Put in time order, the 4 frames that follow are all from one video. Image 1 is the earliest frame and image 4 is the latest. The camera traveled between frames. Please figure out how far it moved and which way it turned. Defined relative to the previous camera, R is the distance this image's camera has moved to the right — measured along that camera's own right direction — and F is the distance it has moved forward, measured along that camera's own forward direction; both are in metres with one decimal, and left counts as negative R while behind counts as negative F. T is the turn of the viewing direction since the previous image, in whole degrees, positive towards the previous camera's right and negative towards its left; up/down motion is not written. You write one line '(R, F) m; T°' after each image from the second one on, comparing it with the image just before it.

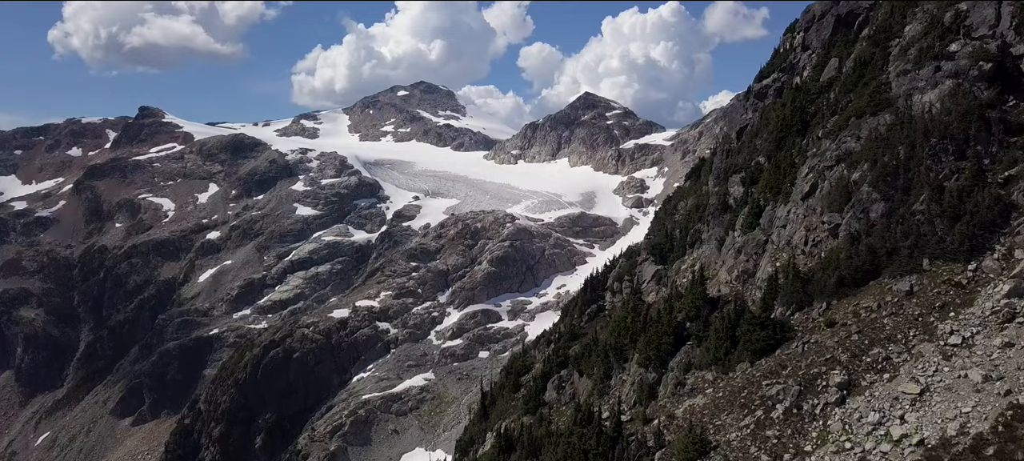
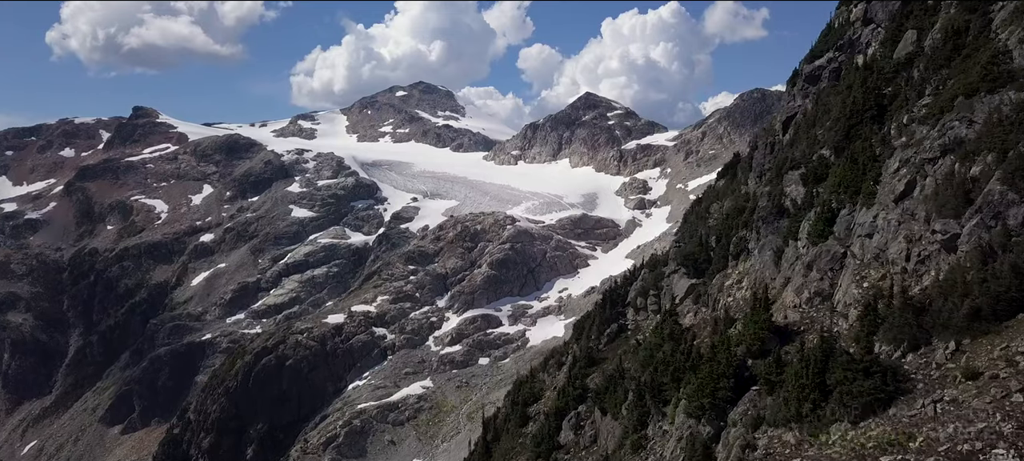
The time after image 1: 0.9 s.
(-0.2, +4.4) m; 0°
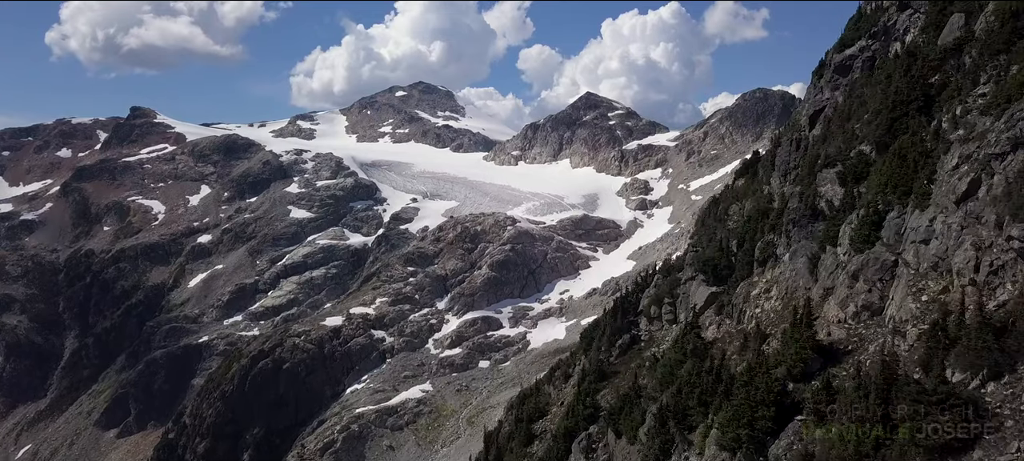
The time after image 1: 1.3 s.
(-0.1, +1.9) m; 0°
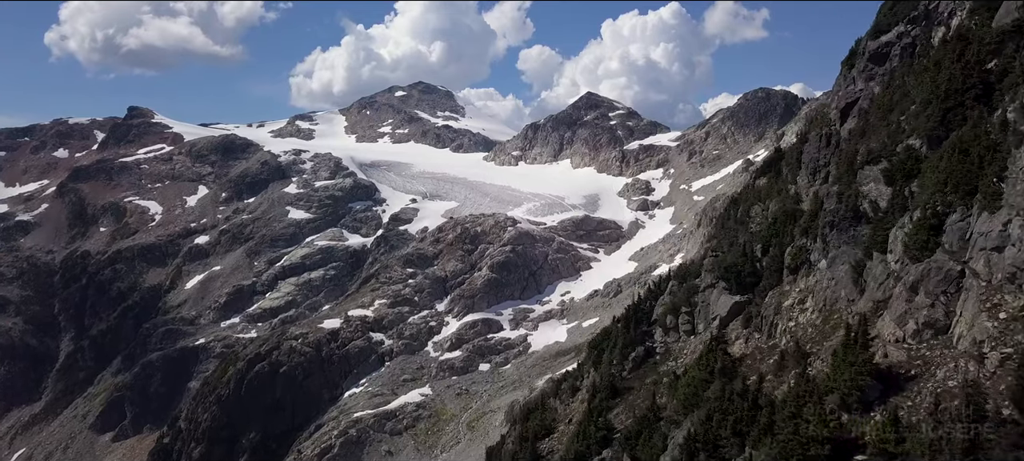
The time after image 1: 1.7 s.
(-0.1, +1.9) m; 0°
